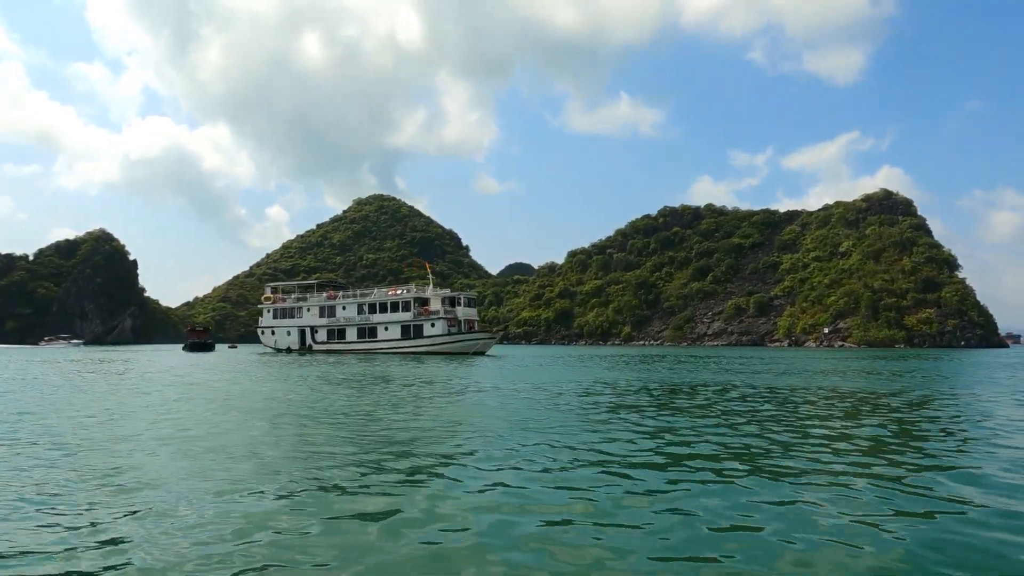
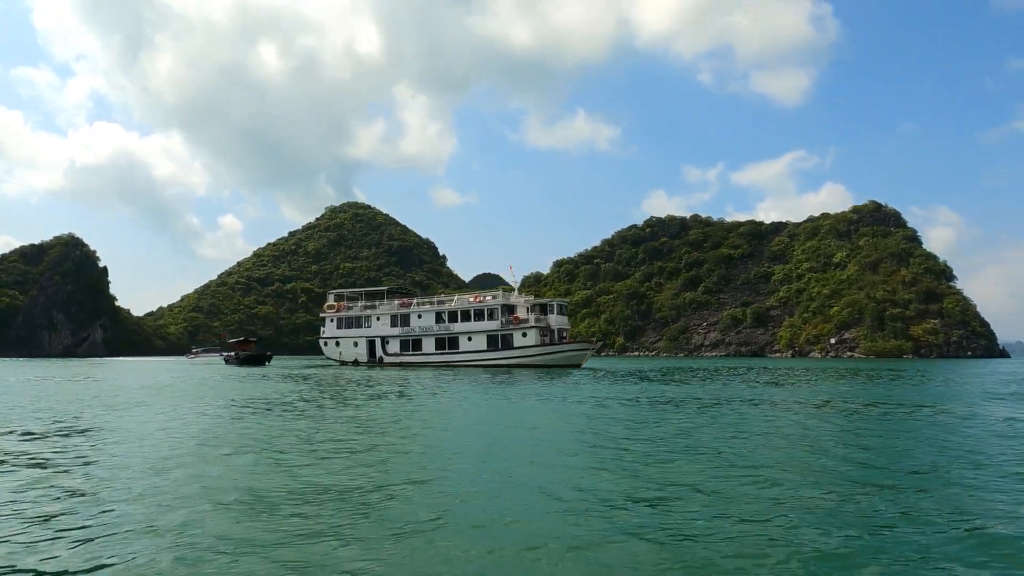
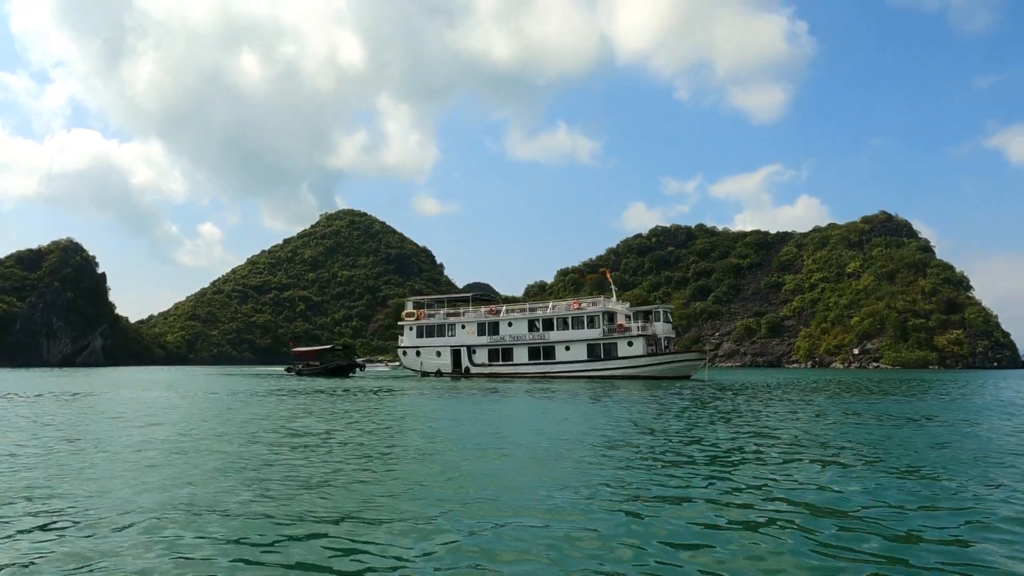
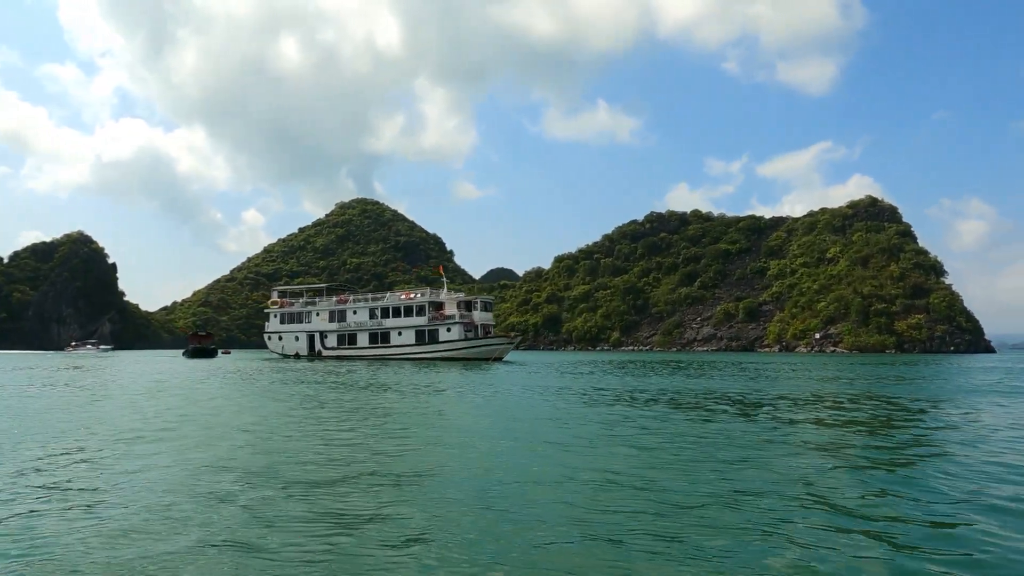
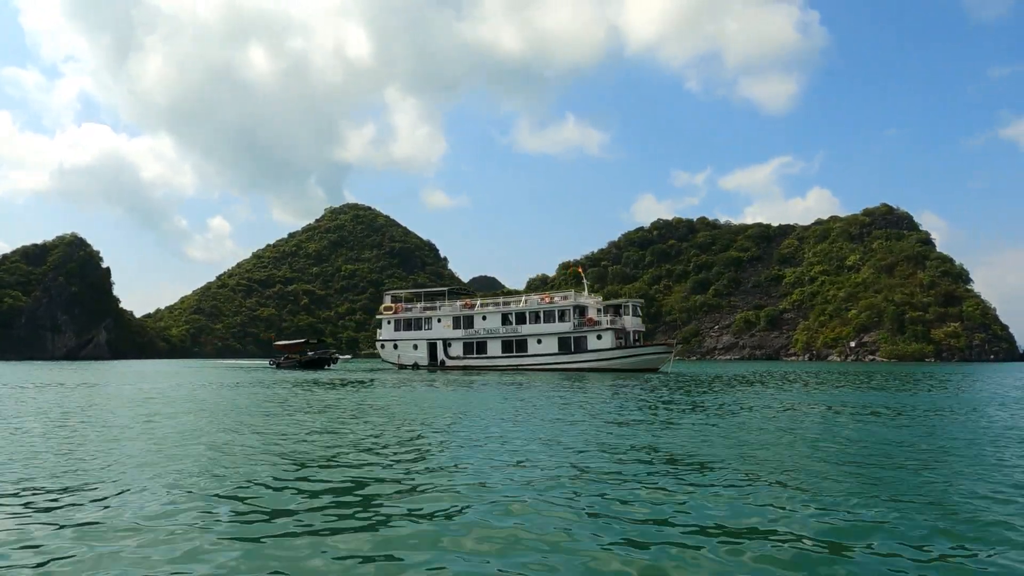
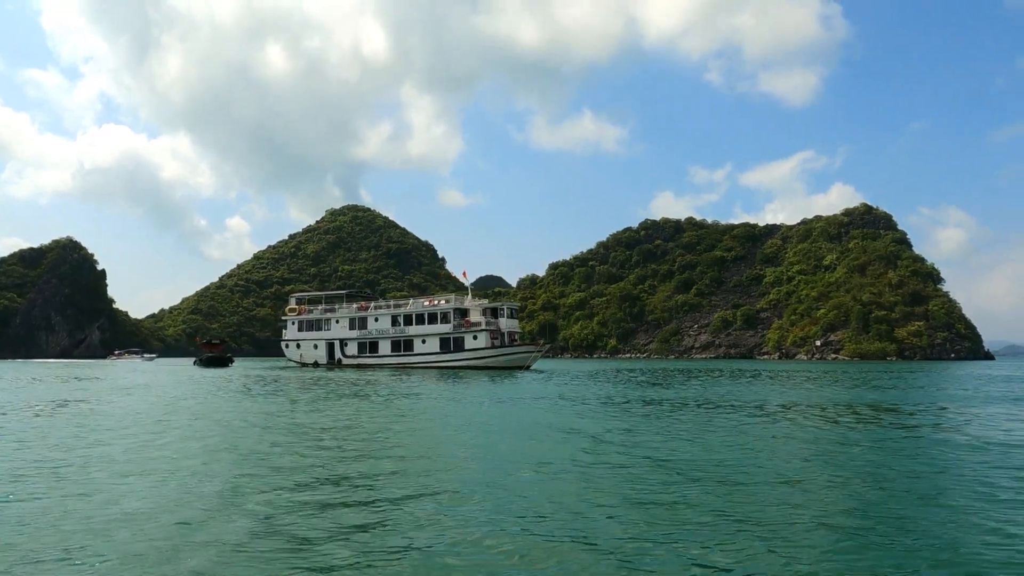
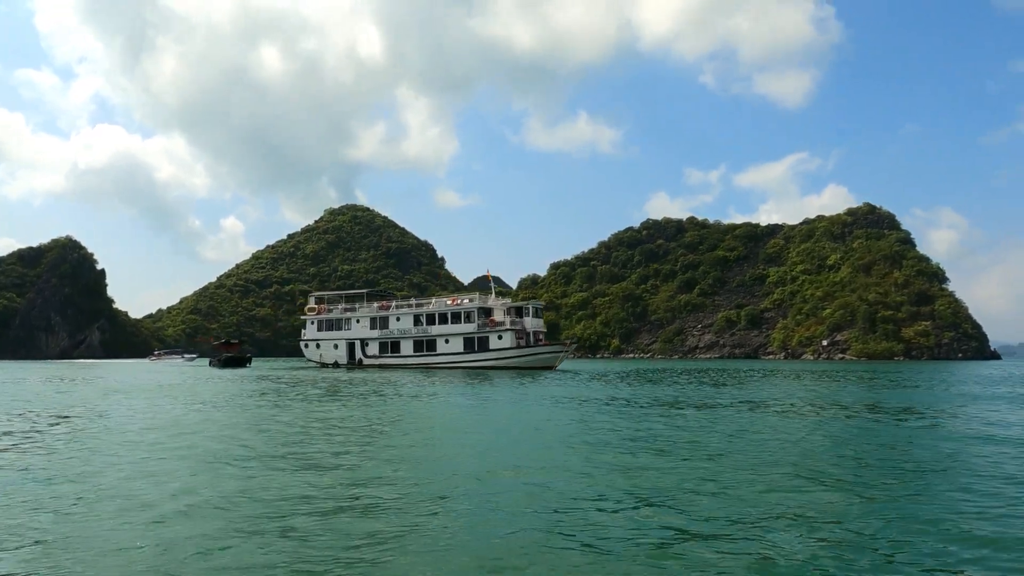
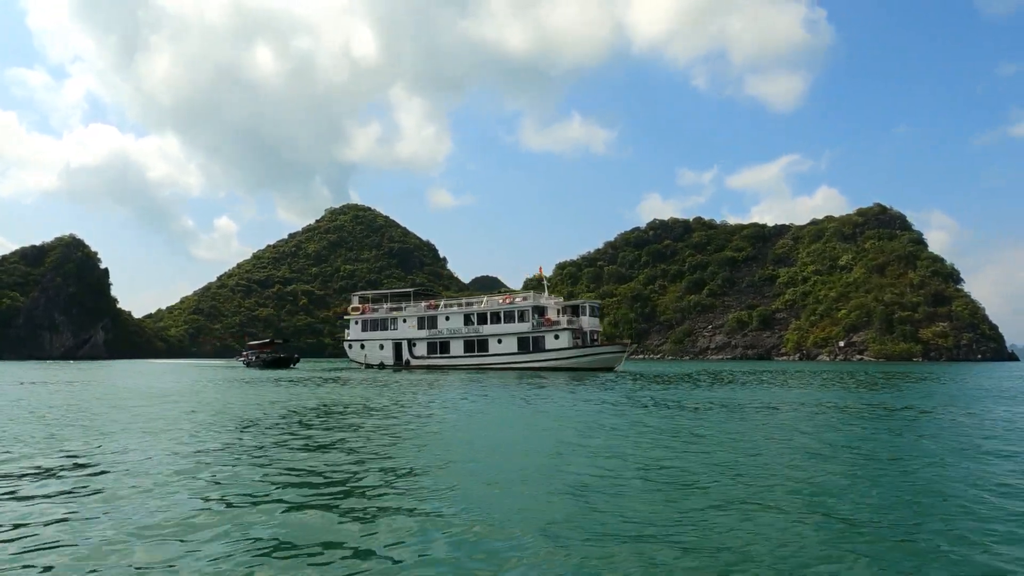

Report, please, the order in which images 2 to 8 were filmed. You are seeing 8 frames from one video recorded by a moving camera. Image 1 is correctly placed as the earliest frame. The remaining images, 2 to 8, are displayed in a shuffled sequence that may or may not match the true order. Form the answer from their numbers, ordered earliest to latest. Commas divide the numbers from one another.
4, 6, 7, 2, 8, 5, 3
